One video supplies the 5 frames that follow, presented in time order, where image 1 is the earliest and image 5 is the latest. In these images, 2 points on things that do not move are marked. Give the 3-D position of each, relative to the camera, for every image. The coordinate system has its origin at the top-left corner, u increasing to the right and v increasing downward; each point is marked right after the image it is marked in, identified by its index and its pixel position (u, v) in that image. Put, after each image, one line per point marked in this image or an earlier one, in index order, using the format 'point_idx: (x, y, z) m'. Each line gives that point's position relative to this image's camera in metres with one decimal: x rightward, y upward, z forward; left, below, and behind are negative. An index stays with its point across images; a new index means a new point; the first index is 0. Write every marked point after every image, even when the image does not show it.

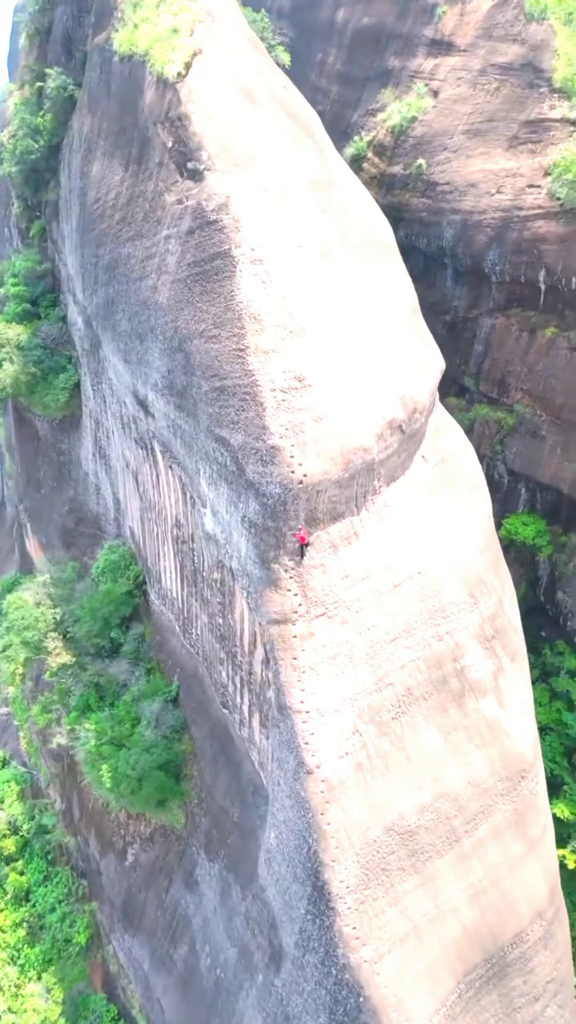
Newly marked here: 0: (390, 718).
0: (+1.4, -2.8, +9.9) m
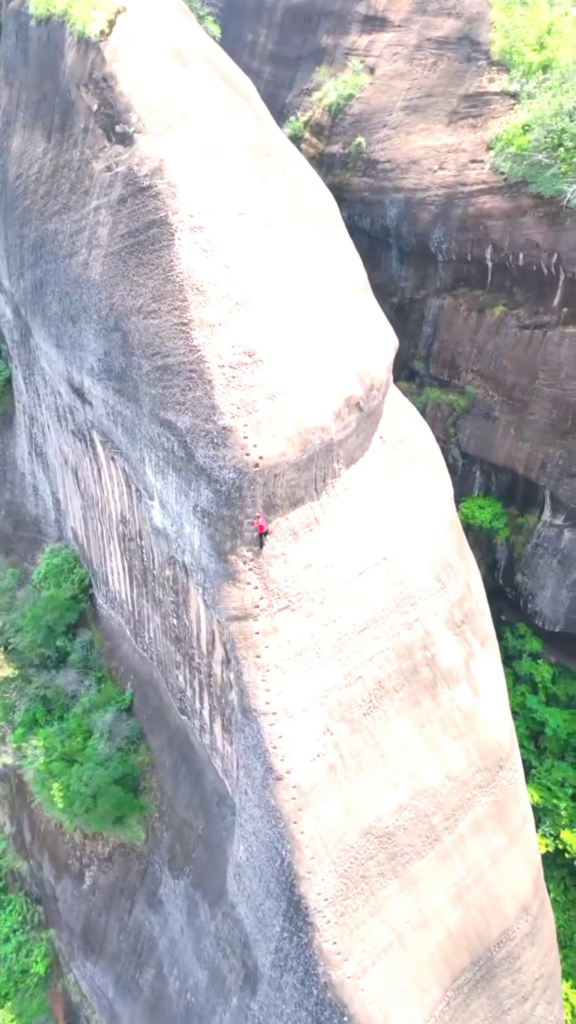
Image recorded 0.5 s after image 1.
0: (+0.9, -2.5, +9.3) m
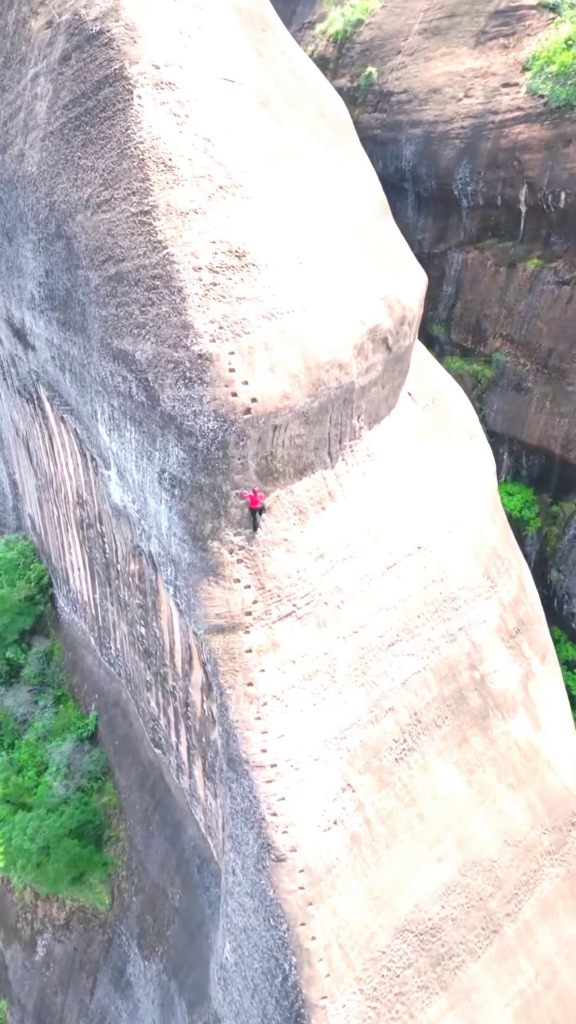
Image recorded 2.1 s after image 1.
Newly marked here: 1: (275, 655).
0: (+0.9, -2.3, +6.8) m
1: (-0.1, -1.2, +6.2) m
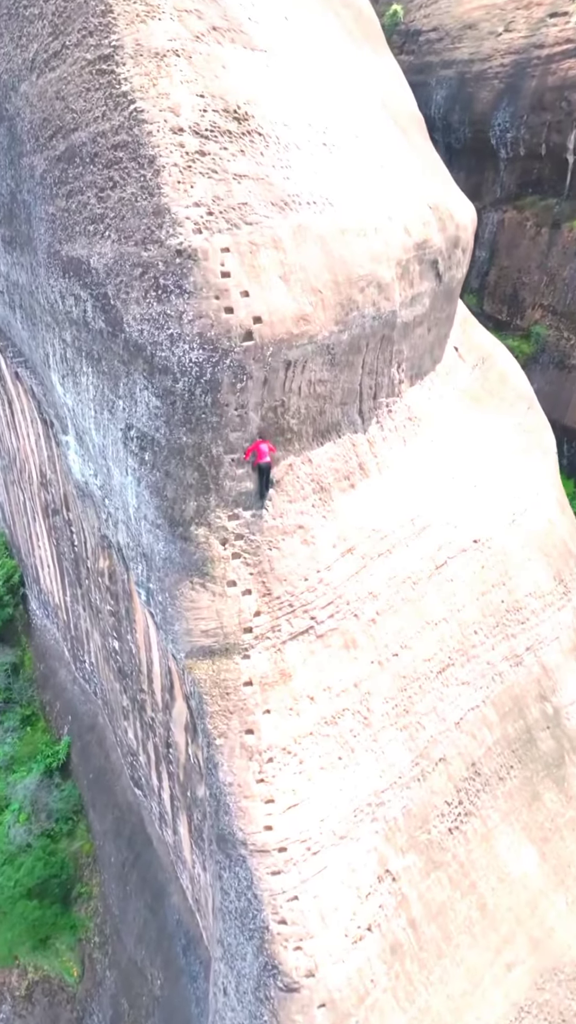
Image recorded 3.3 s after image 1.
0: (+1.0, -2.1, +4.9) m
1: (0.0, -1.0, +4.4) m
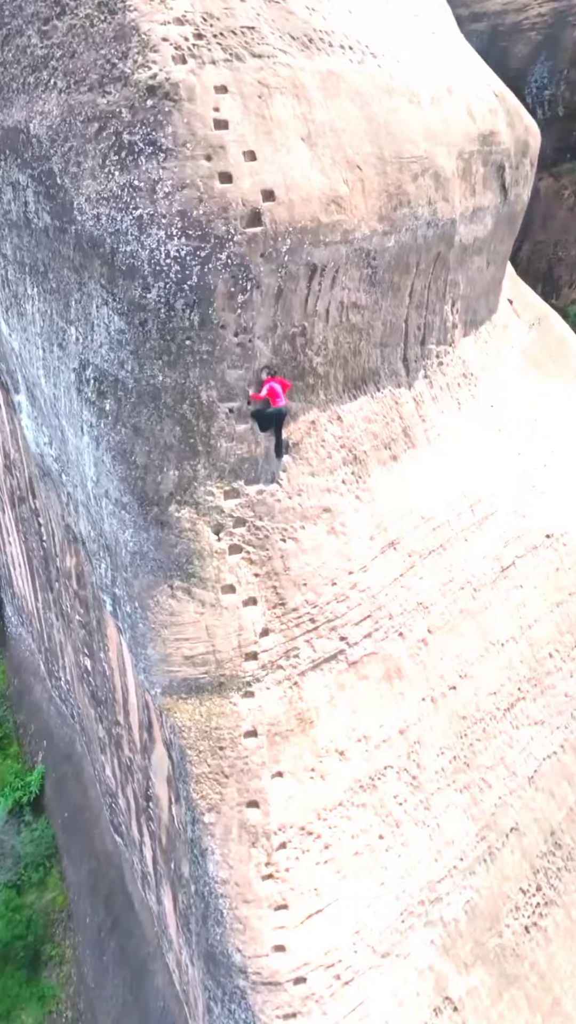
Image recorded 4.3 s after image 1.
0: (+1.1, -2.0, +3.6) m
1: (+0.1, -0.9, +3.1) m
